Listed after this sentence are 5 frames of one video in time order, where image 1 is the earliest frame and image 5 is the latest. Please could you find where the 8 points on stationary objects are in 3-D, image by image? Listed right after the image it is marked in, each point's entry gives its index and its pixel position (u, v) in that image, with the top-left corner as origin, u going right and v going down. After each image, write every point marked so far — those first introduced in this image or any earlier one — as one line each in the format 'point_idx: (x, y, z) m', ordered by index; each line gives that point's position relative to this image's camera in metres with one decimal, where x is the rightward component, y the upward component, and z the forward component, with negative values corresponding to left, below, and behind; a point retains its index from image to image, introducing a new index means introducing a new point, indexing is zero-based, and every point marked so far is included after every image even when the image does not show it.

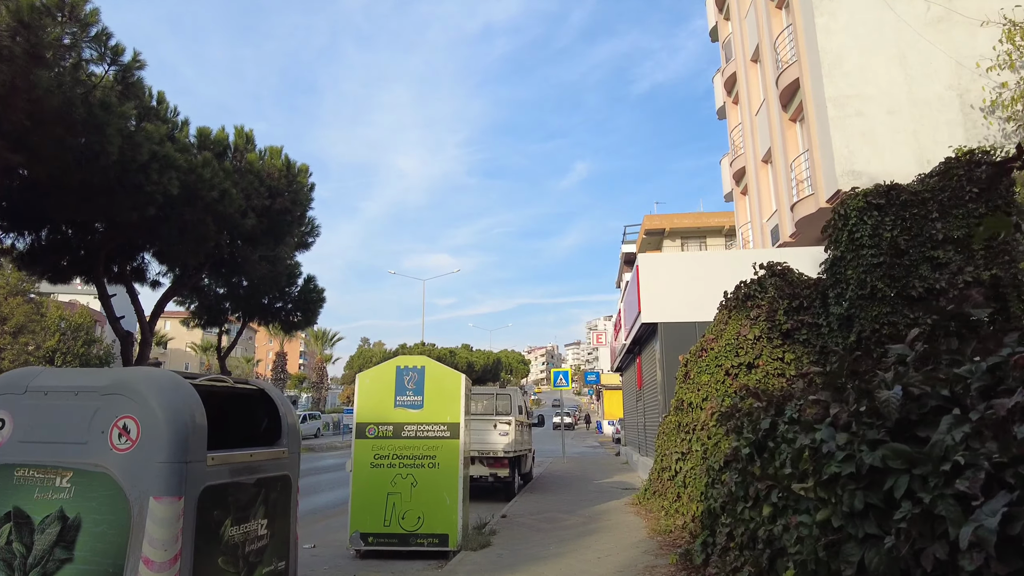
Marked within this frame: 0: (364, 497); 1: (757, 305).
0: (-1.9, -2.7, +8.3) m
1: (+3.7, -0.3, +9.7) m
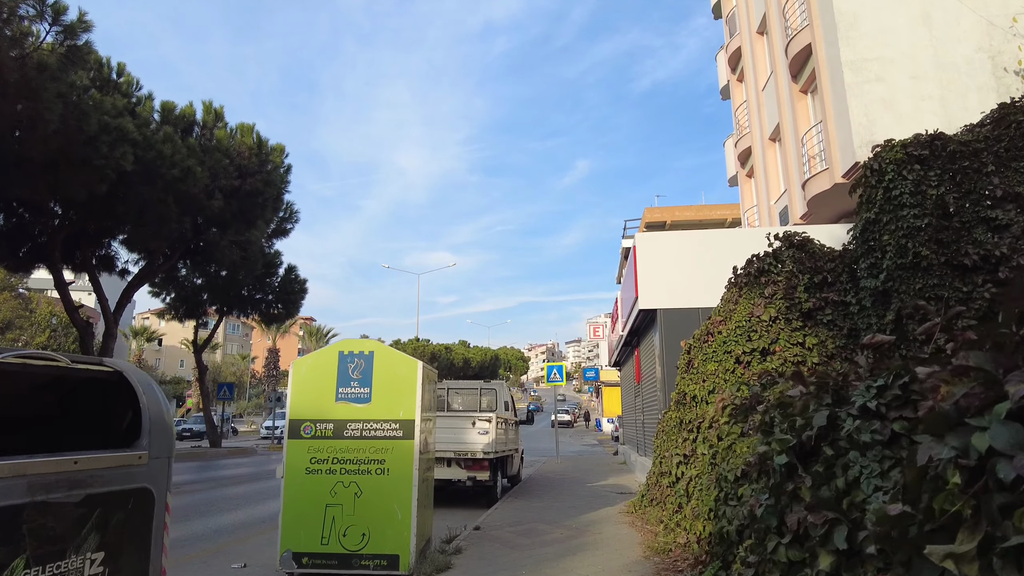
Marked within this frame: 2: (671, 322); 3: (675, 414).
0: (-2.3, -2.3, +6.8) m
1: (+3.3, +0.1, +8.3) m
2: (+3.4, -0.7, +13.7) m
3: (+2.2, -1.8, +8.9) m
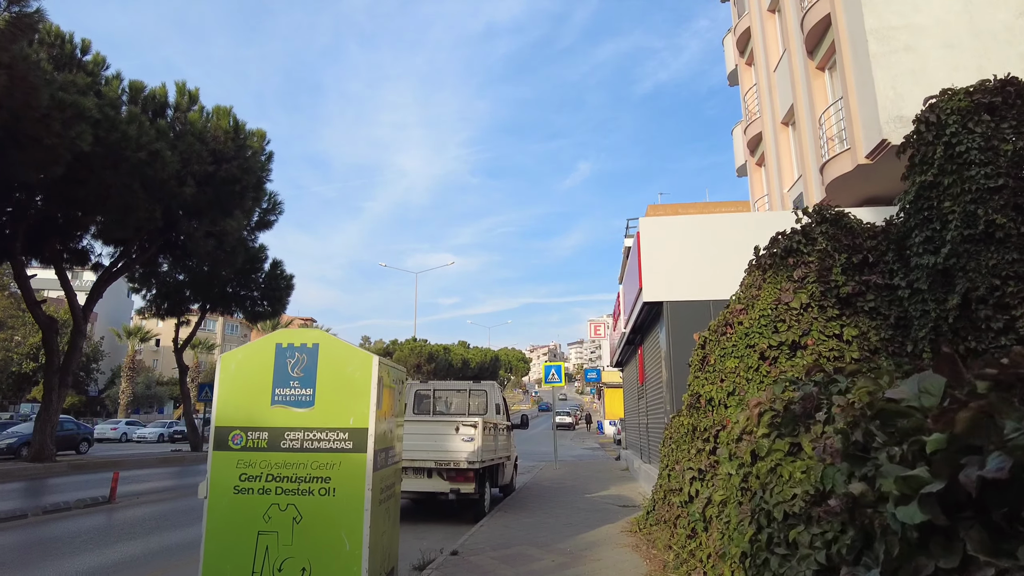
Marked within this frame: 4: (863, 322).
0: (-2.5, -2.1, +5.5) m
1: (+3.1, +0.3, +7.0) m
2: (+3.2, -0.6, +12.3) m
3: (+2.0, -1.6, +7.6) m
4: (+3.6, -0.3, +6.7) m
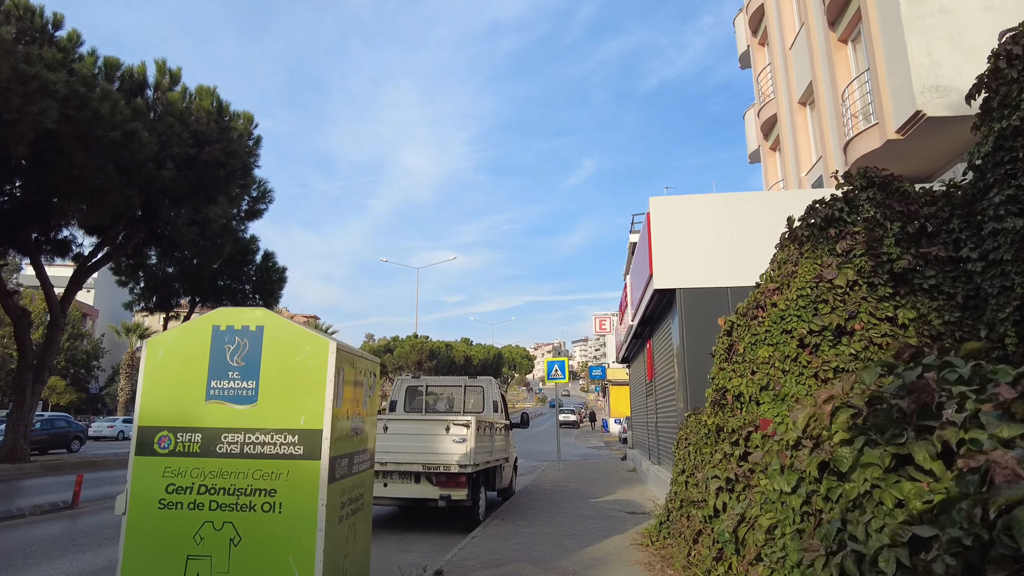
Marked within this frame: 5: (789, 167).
0: (-2.6, -1.9, +4.5) m
1: (+3.0, +0.5, +5.9) m
2: (+3.1, -0.3, +11.3) m
3: (+2.0, -1.3, +6.5) m
4: (+3.5, -0.1, +5.6) m
5: (+8.0, +3.5, +18.9) m
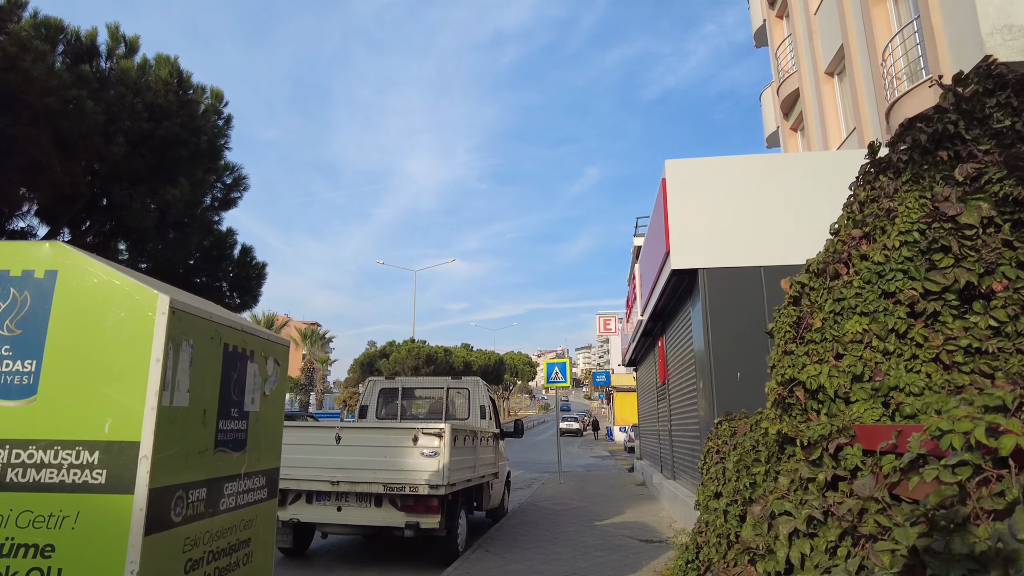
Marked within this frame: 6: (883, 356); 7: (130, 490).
0: (-2.8, -1.6, +2.6) m
1: (+2.9, +0.8, +4.0) m
2: (+3.0, 0.0, +9.4) m
3: (+1.8, -1.0, +4.6) m
4: (+3.3, +0.2, +3.7) m
5: (+7.9, +3.7, +17.0) m
6: (+2.1, -0.4, +3.7) m
7: (-1.5, -0.8, +2.6) m
